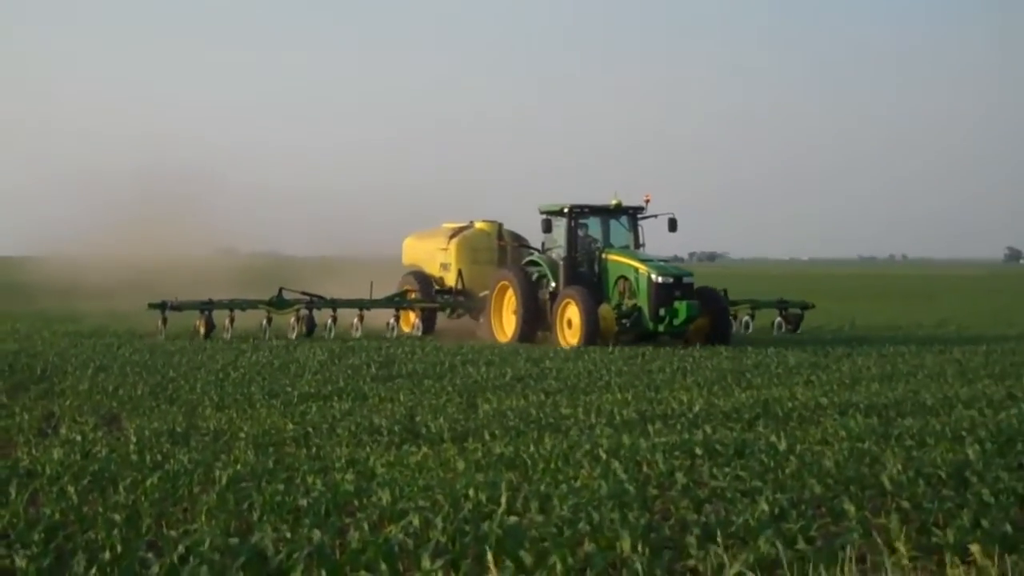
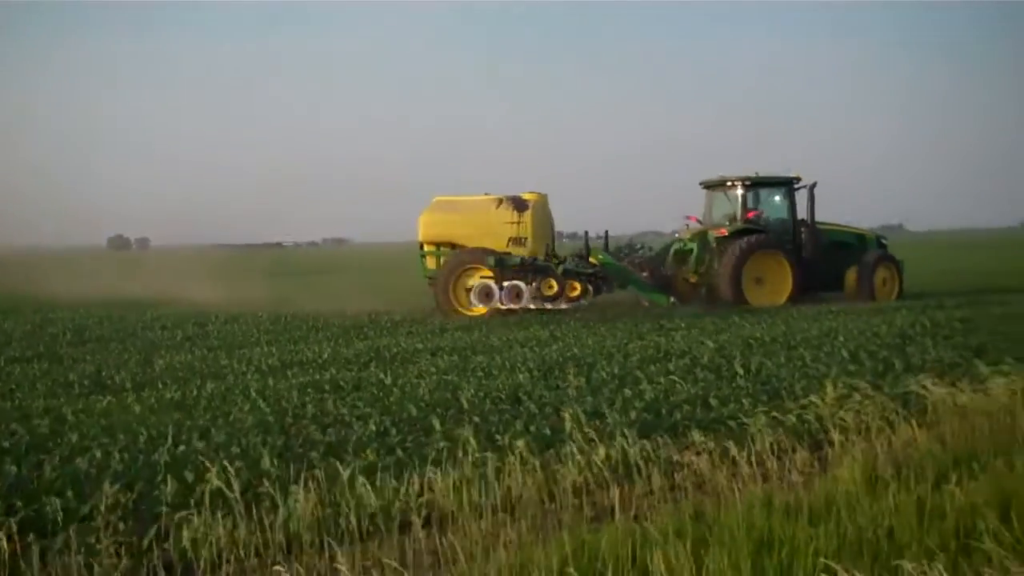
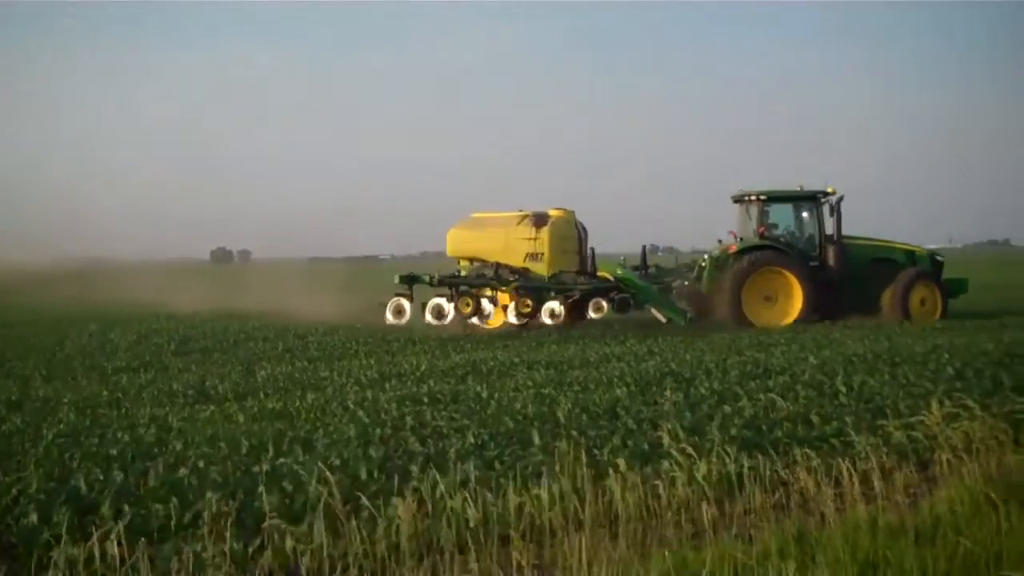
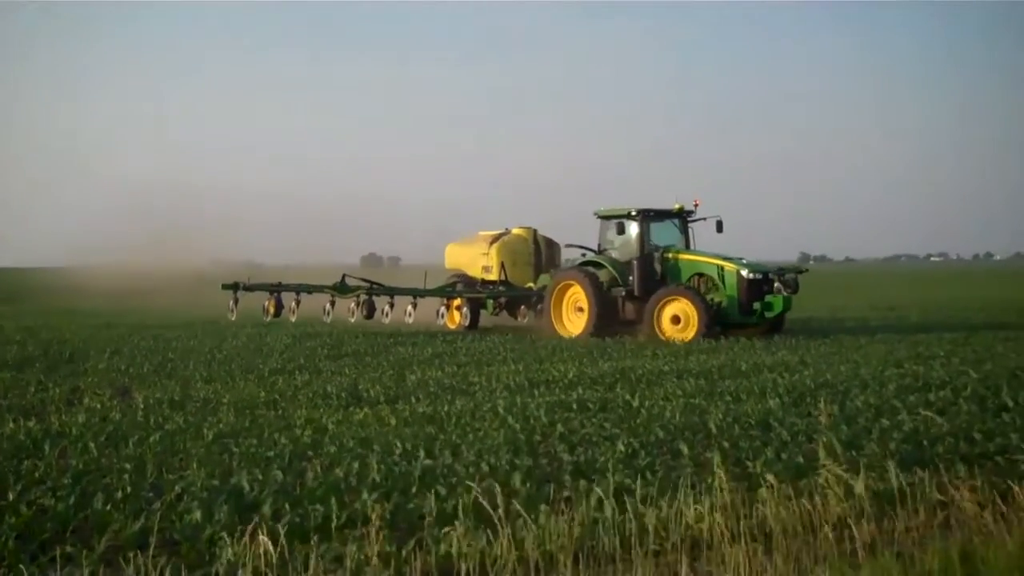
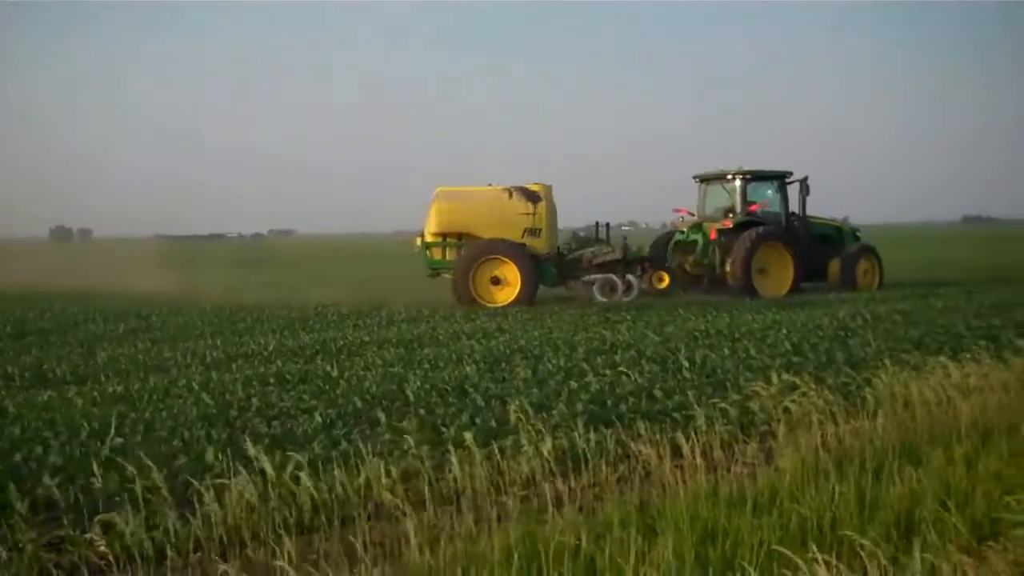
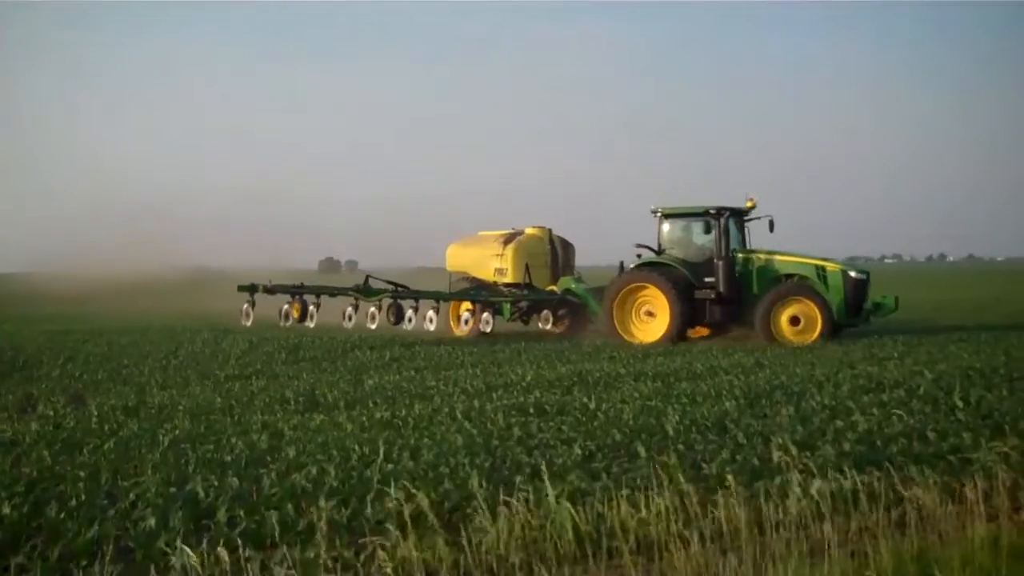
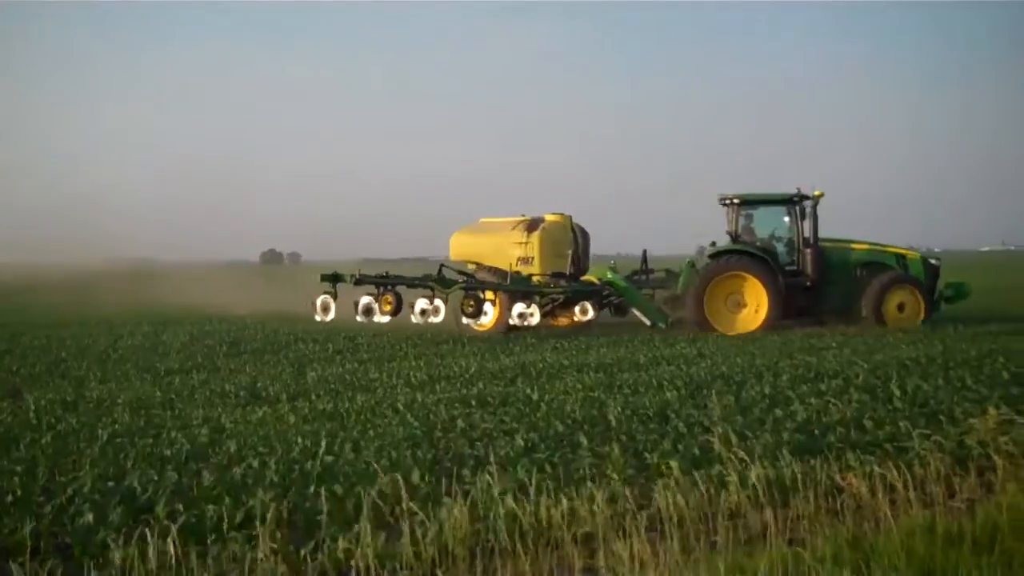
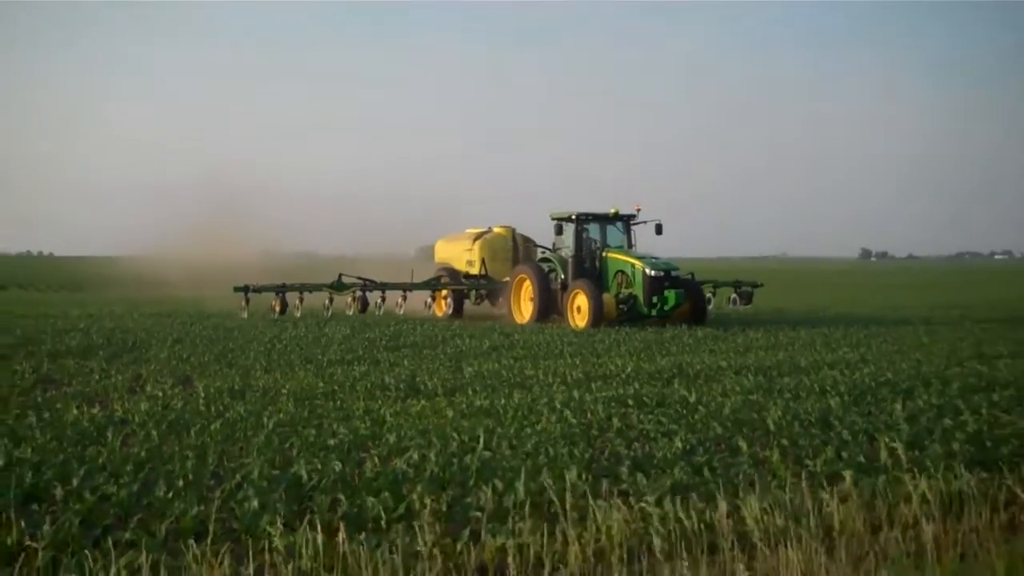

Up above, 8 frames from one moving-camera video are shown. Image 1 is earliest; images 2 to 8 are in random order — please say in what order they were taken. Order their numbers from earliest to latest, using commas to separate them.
8, 4, 6, 7, 3, 2, 5
